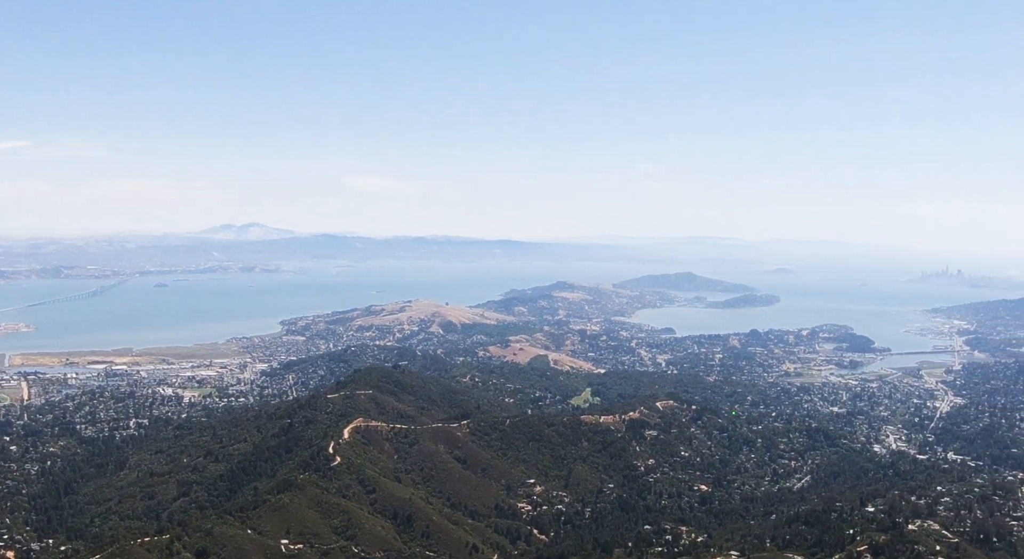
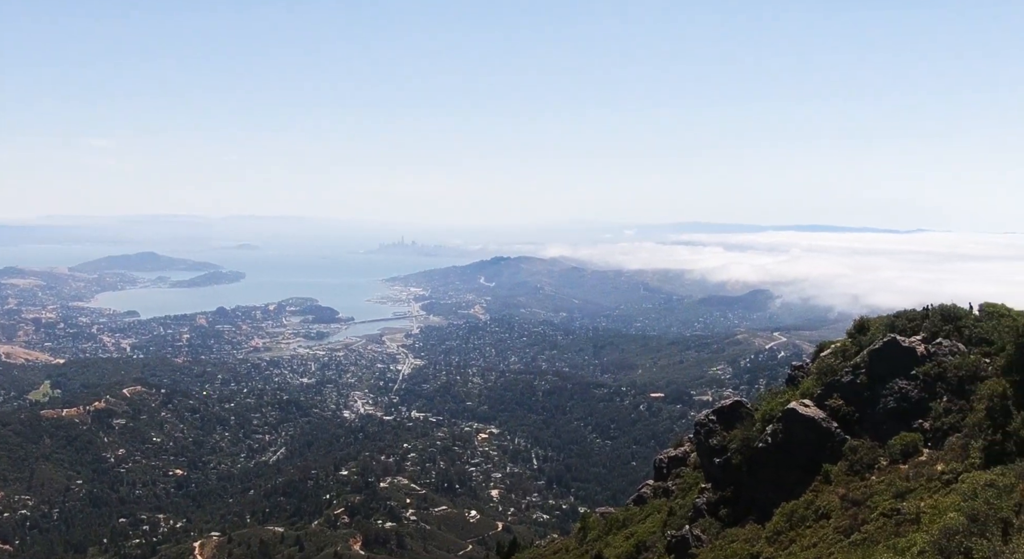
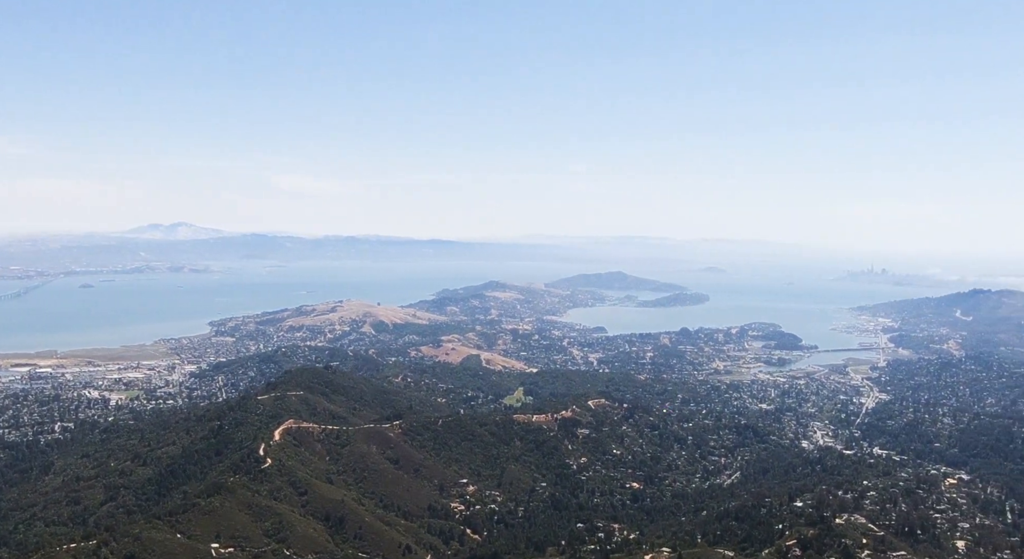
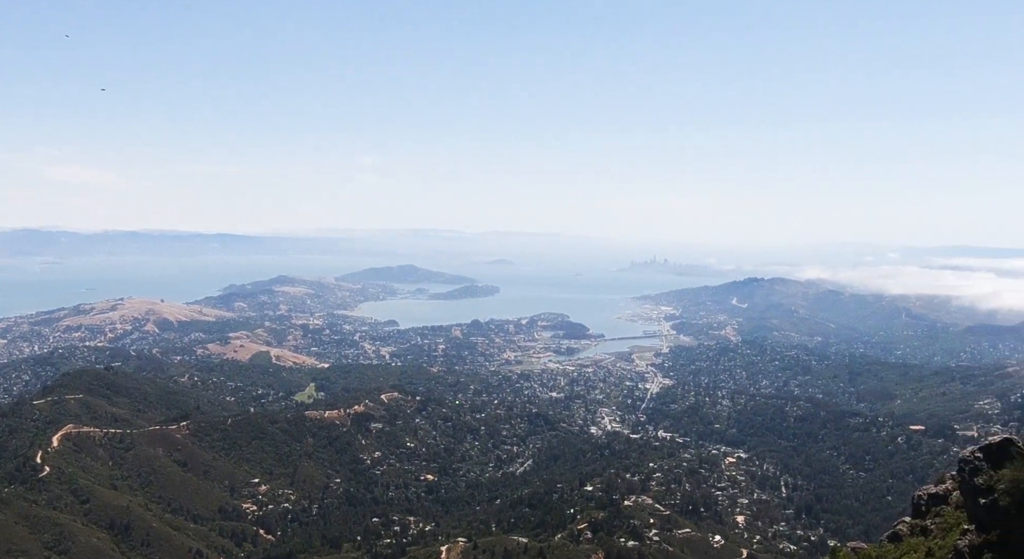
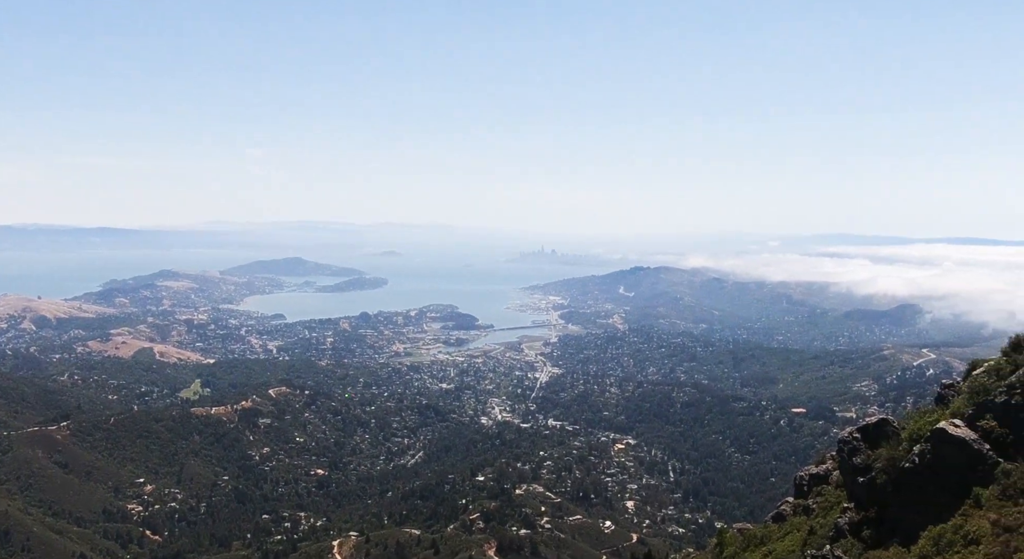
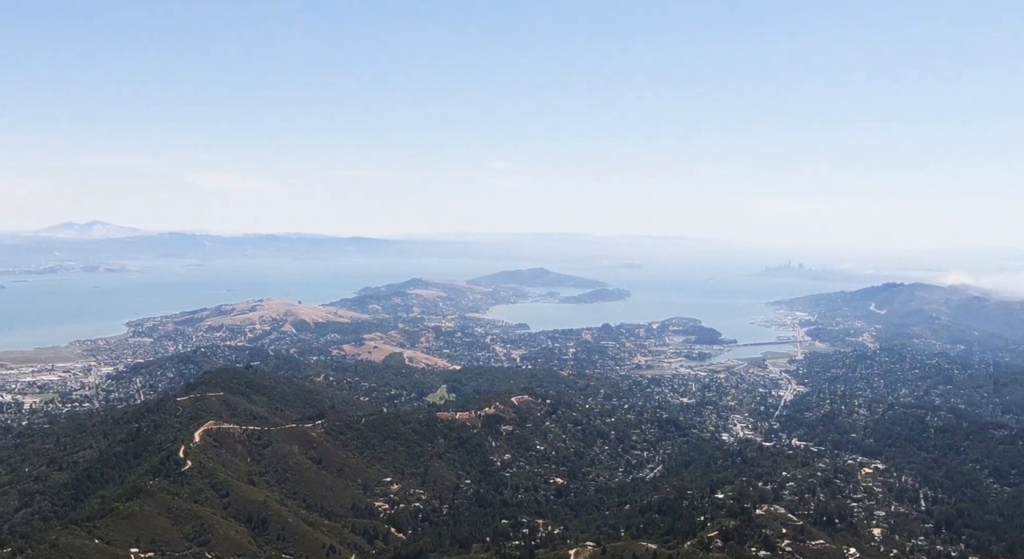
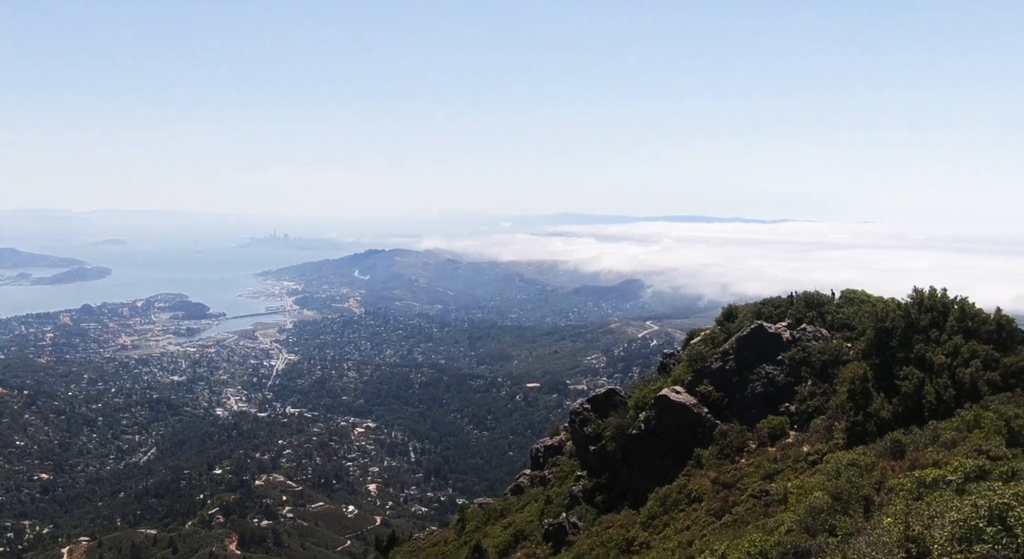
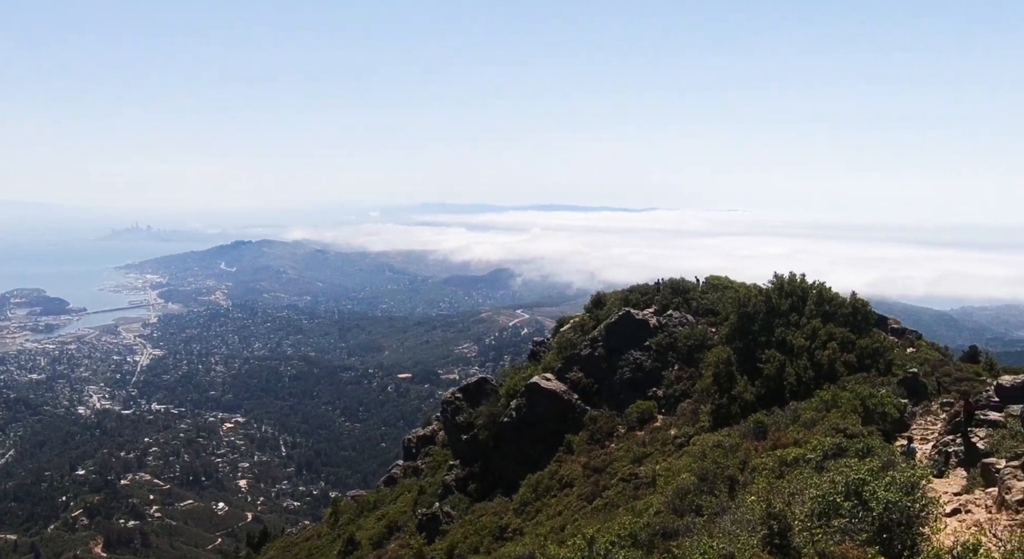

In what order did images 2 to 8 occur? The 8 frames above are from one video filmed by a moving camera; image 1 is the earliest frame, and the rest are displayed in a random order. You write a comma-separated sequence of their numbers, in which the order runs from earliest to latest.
3, 6, 4, 5, 2, 7, 8
